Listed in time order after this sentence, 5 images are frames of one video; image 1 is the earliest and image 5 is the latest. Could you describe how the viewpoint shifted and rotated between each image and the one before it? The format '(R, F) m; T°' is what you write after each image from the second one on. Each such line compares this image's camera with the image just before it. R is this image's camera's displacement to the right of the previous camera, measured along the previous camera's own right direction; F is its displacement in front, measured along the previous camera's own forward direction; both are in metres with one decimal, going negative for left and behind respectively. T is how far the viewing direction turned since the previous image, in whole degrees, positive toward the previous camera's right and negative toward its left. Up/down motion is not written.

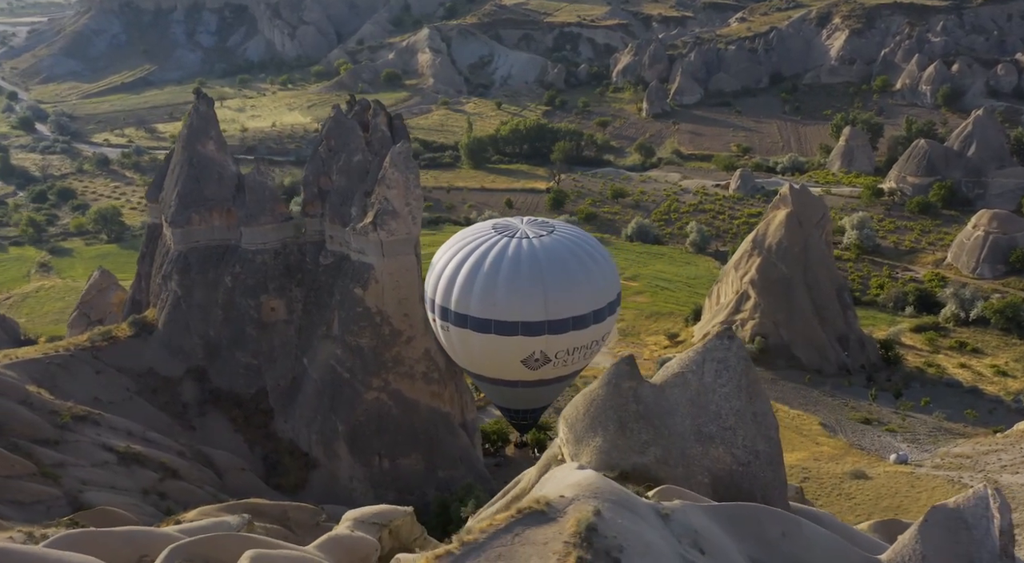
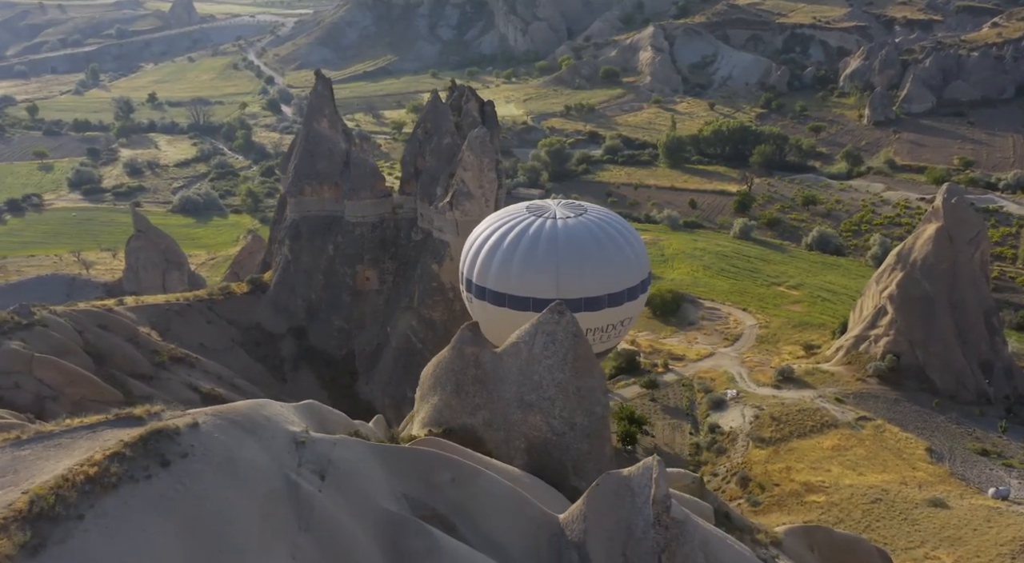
(+1.6, -0.1) m; -8°
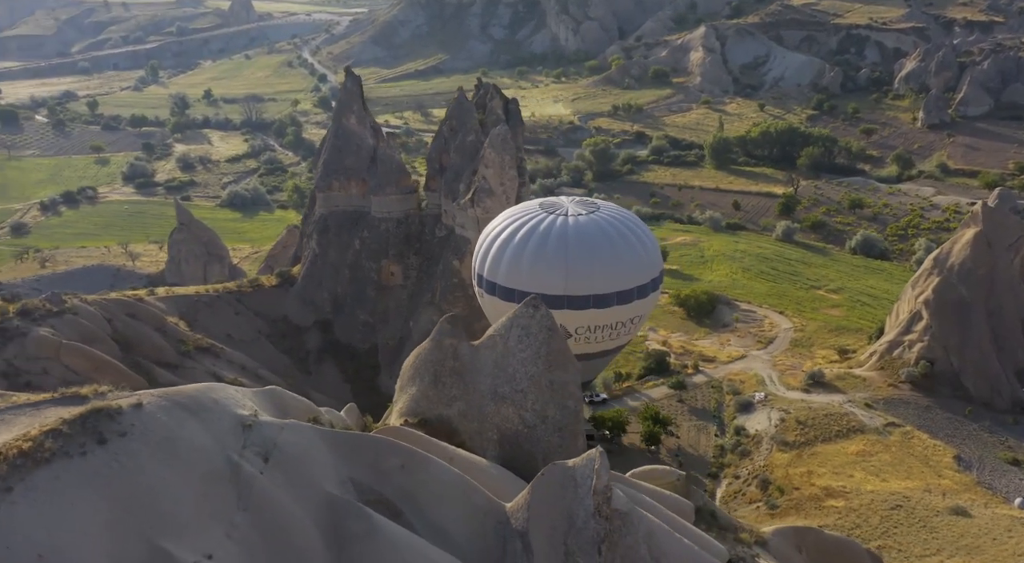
(+0.3, 0.0) m; -2°
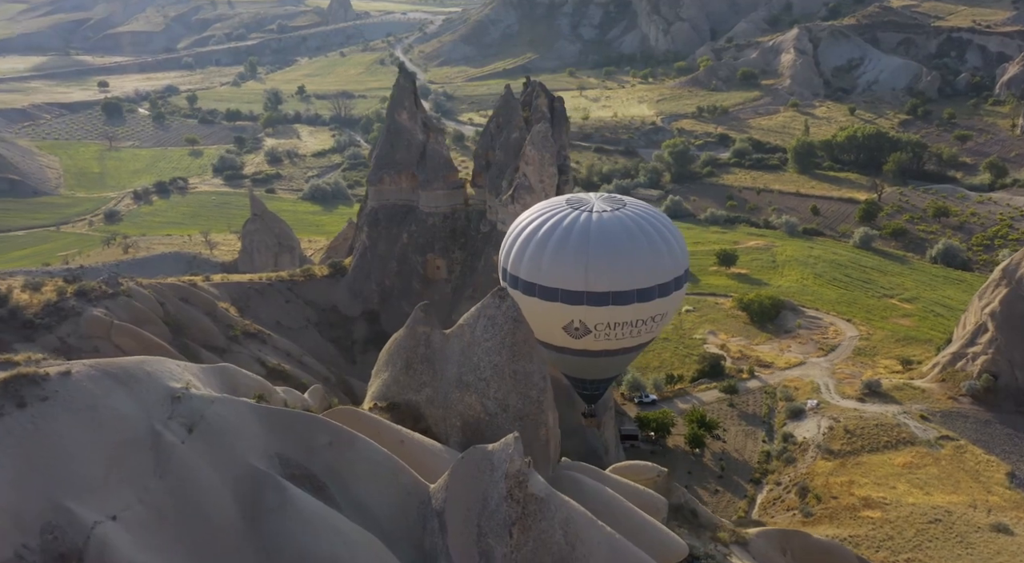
(+0.5, 0.0) m; -4°
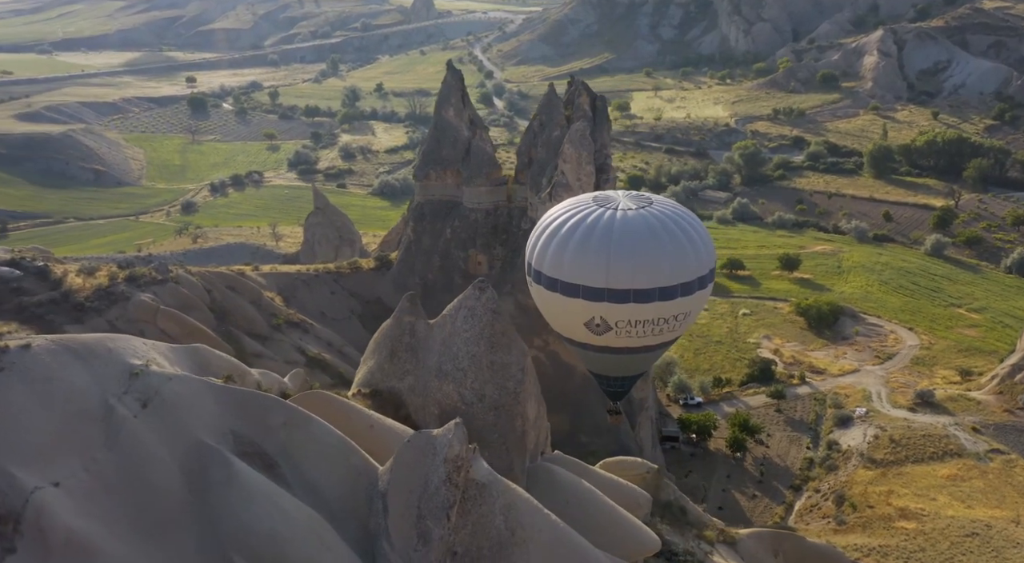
(+0.4, 0.0) m; -3°
